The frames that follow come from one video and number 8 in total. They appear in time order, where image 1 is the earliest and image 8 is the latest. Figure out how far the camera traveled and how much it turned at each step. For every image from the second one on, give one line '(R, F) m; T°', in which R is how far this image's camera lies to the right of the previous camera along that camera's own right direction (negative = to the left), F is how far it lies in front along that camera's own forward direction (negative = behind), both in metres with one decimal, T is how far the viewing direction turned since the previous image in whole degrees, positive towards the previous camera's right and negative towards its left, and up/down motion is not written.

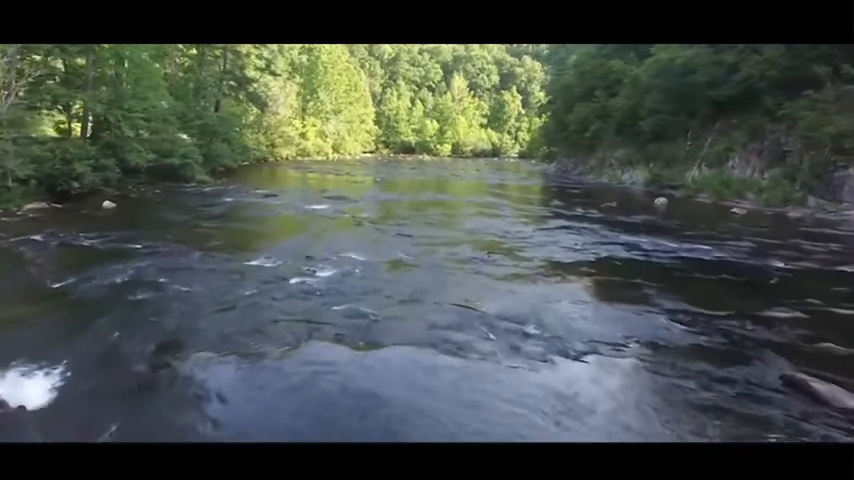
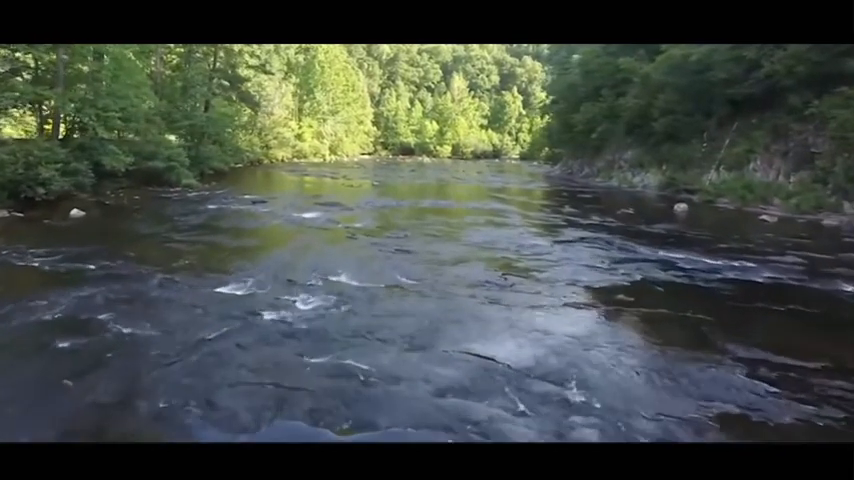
(-0.1, +1.0) m; 0°
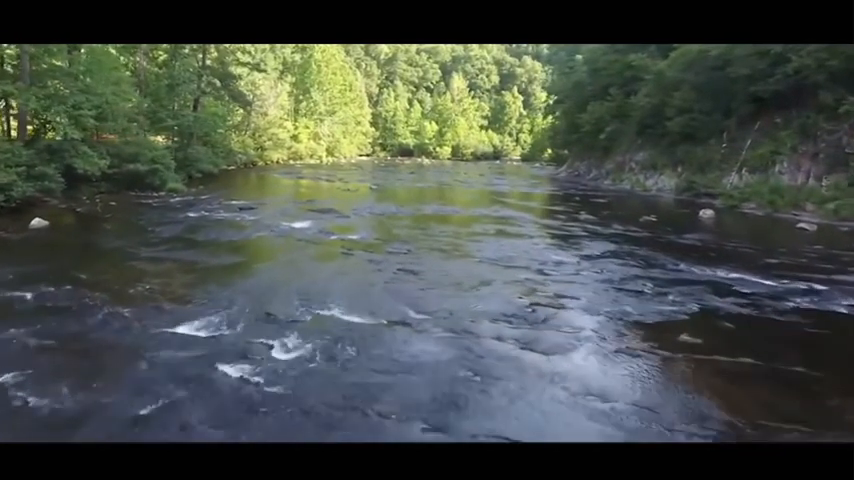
(-0.1, +1.0) m; 0°
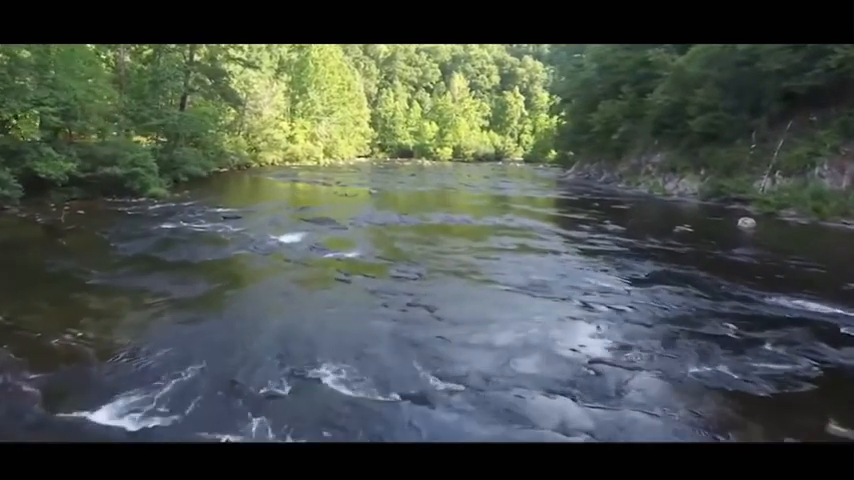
(-0.2, +1.2) m; 0°
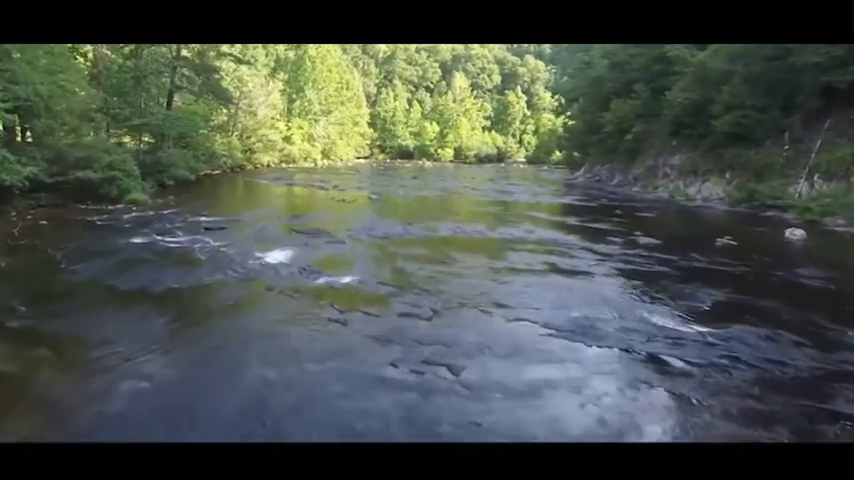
(-0.1, +1.2) m; 0°
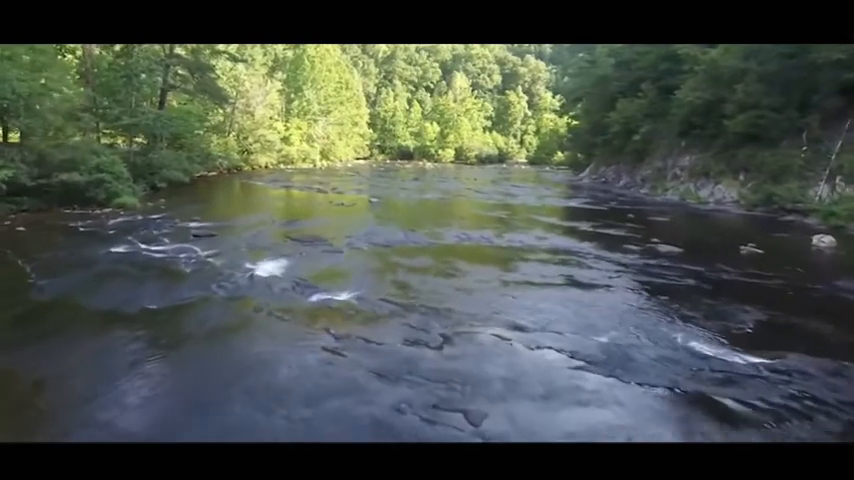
(-0.1, +0.6) m; 0°
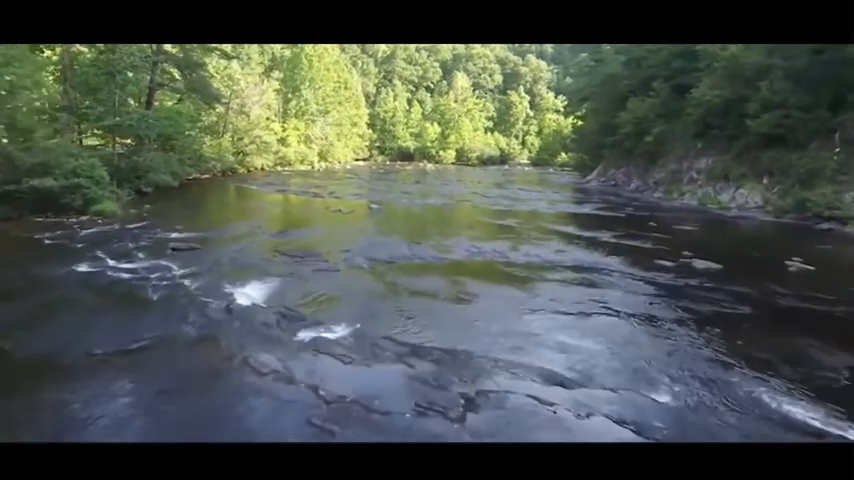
(-0.1, +0.9) m; 0°
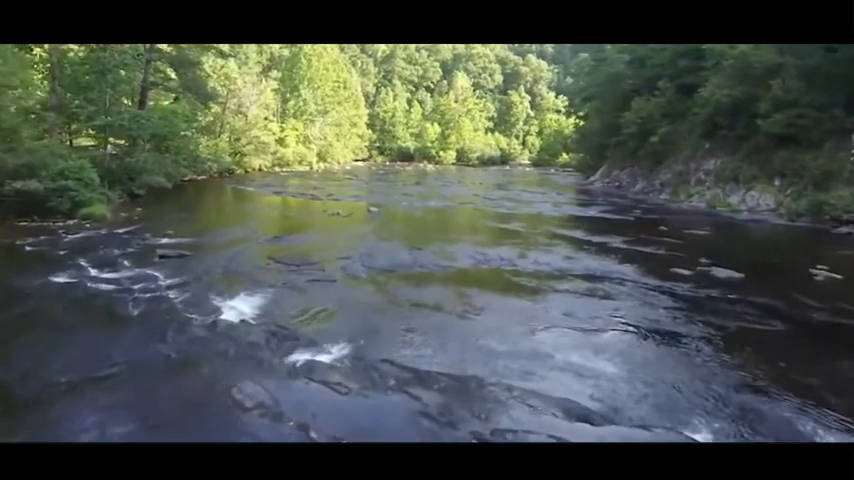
(0.0, +0.4) m; 0°
